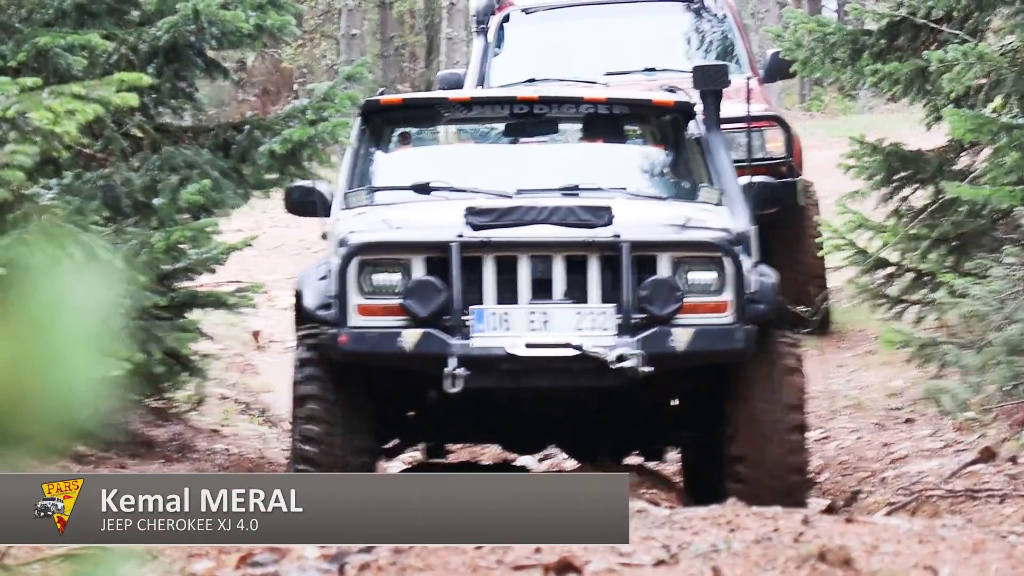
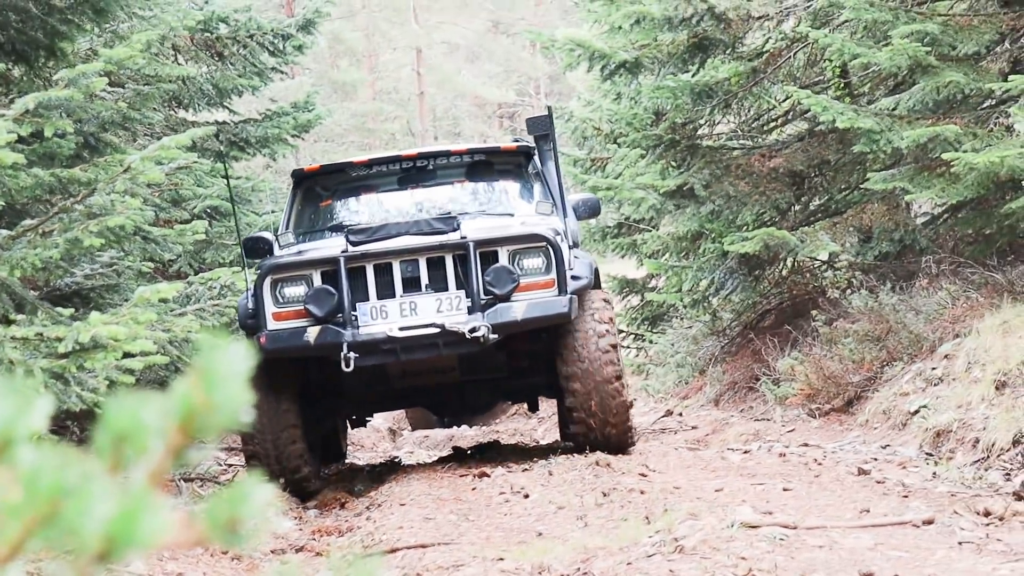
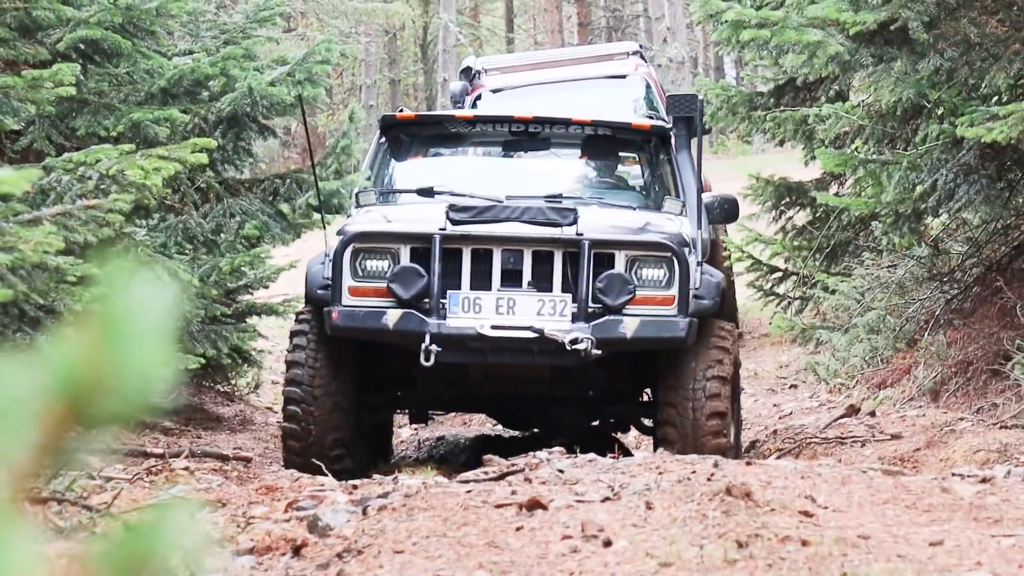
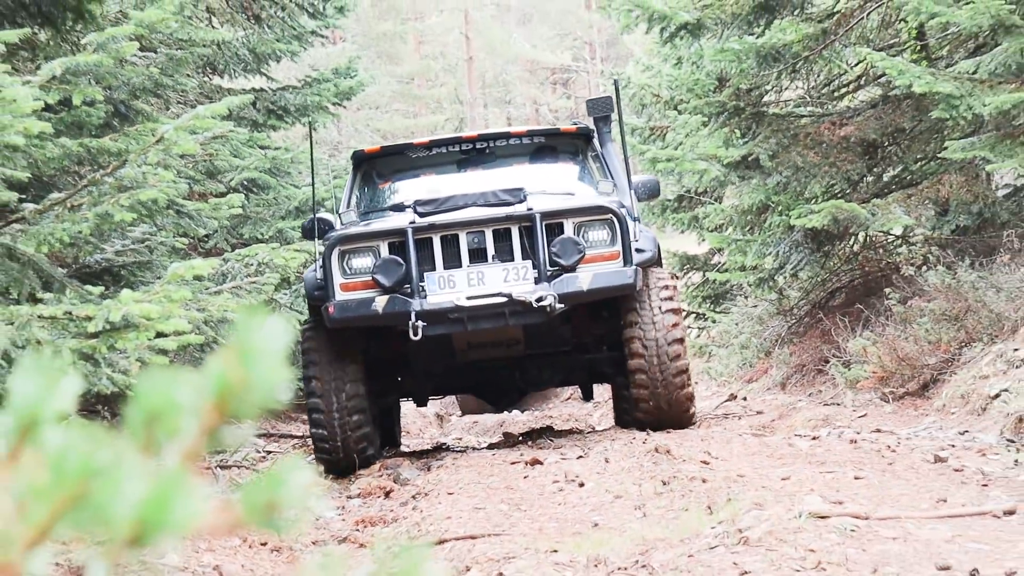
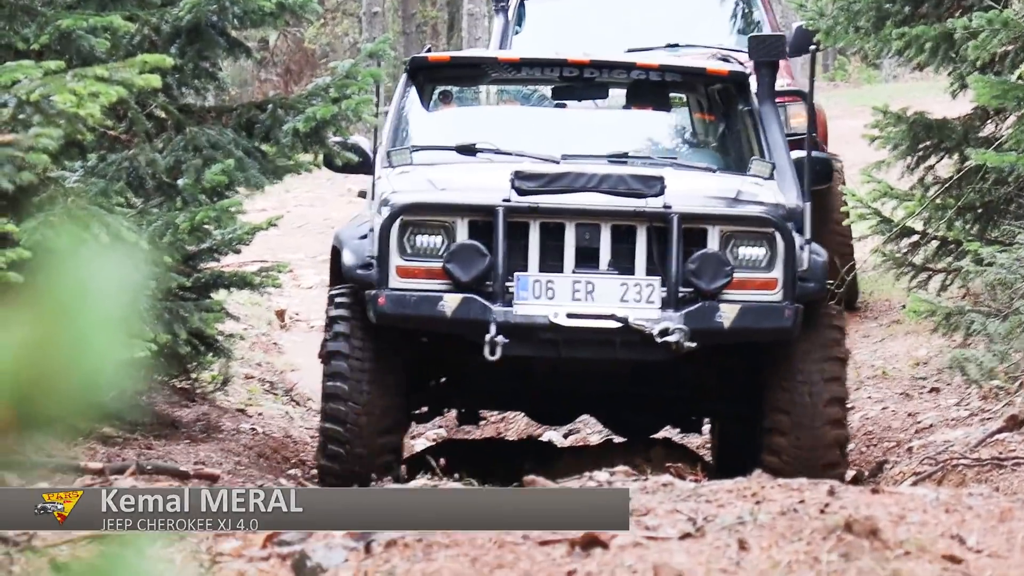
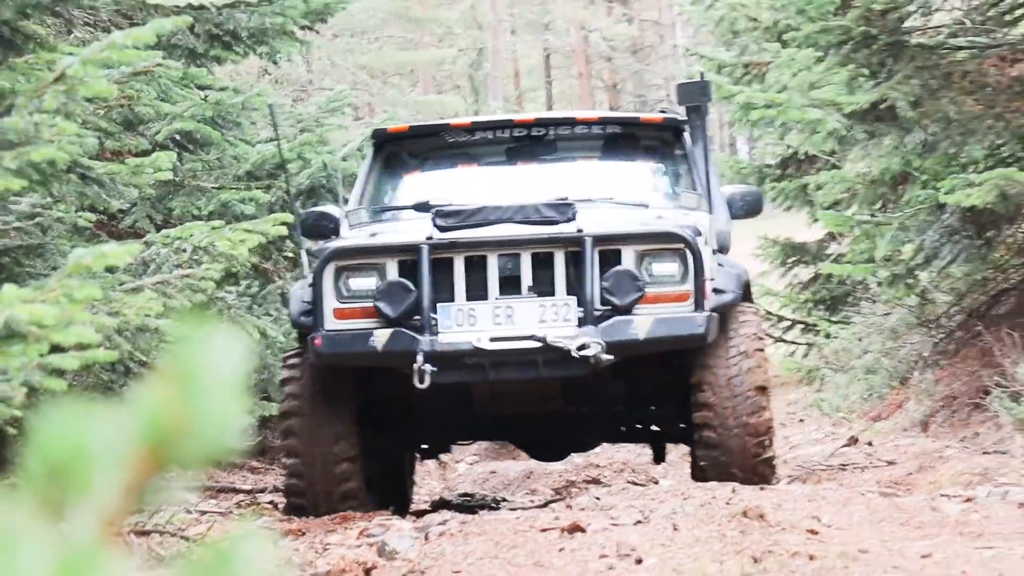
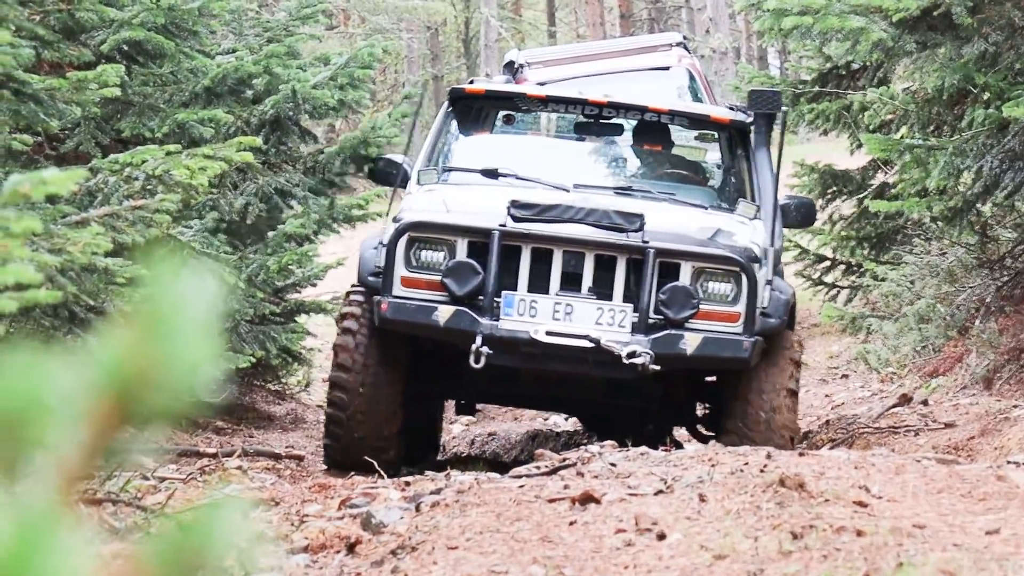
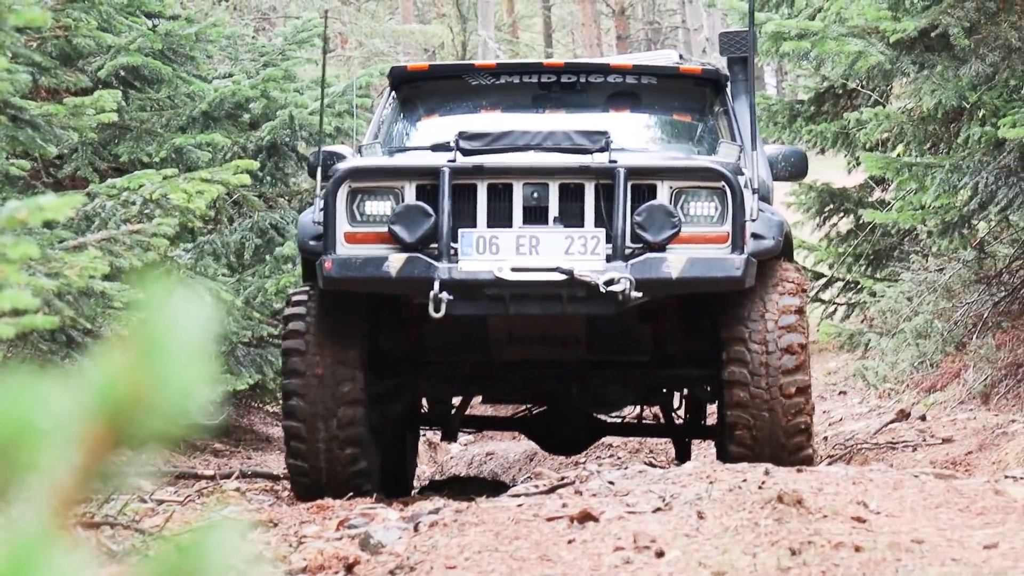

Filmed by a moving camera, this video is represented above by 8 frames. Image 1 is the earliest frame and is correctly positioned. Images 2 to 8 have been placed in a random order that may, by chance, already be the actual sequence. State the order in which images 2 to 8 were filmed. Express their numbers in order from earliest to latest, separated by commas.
5, 3, 7, 8, 6, 4, 2
